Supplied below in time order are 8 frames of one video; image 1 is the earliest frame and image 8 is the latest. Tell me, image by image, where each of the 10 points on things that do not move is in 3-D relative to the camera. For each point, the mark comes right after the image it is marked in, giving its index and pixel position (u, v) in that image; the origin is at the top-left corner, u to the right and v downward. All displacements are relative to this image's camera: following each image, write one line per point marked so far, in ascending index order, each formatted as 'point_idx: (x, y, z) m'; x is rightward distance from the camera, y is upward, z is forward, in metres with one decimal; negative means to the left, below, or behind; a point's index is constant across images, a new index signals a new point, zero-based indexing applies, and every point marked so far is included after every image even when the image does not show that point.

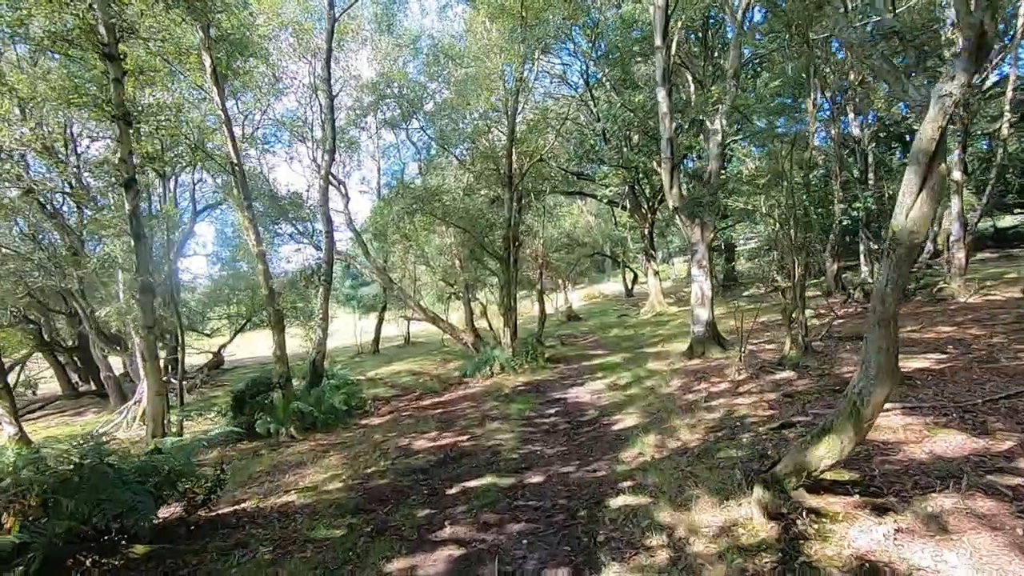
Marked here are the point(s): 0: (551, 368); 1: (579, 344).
0: (+0.9, -1.9, +12.9) m
1: (+2.2, -1.9, +18.1) m
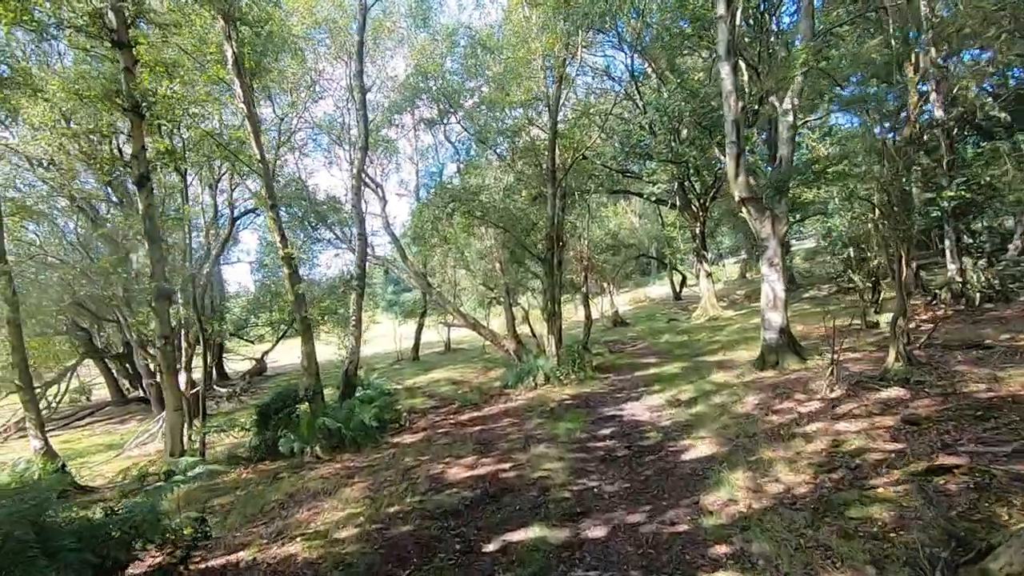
0: (+1.9, -2.0, +11.8) m
1: (+3.6, -2.0, +16.9) m
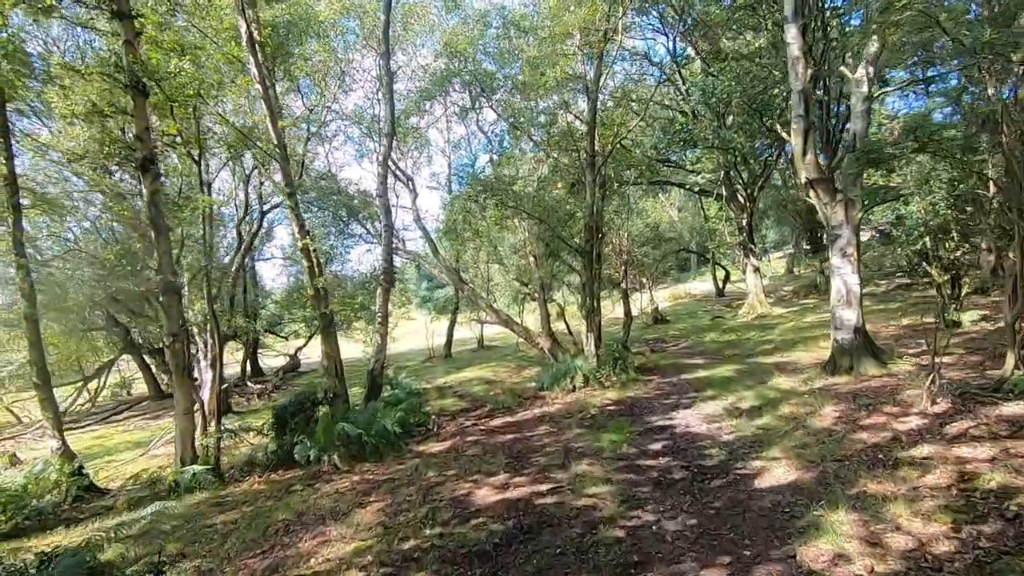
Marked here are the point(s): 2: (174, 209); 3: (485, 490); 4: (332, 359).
0: (+2.6, -1.9, +10.8) m
1: (+4.7, -1.9, +15.8) m
2: (-4.9, +1.1, +7.8) m
3: (-0.3, -1.9, +5.2) m
4: (-2.9, -1.1, +8.7) m
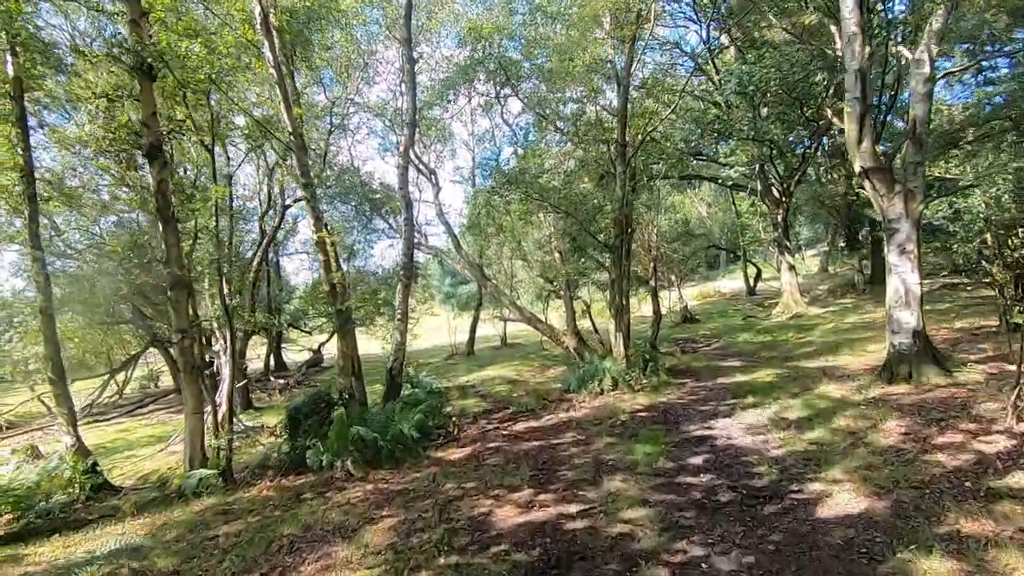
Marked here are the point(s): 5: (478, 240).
0: (+3.1, -1.8, +10.2) m
1: (+5.3, -1.8, +15.0) m
2: (-4.5, +1.2, +7.5) m
3: (0.0, -1.9, +4.7) m
4: (-2.5, -1.1, +8.3) m
5: (-1.2, +1.8, +20.0) m
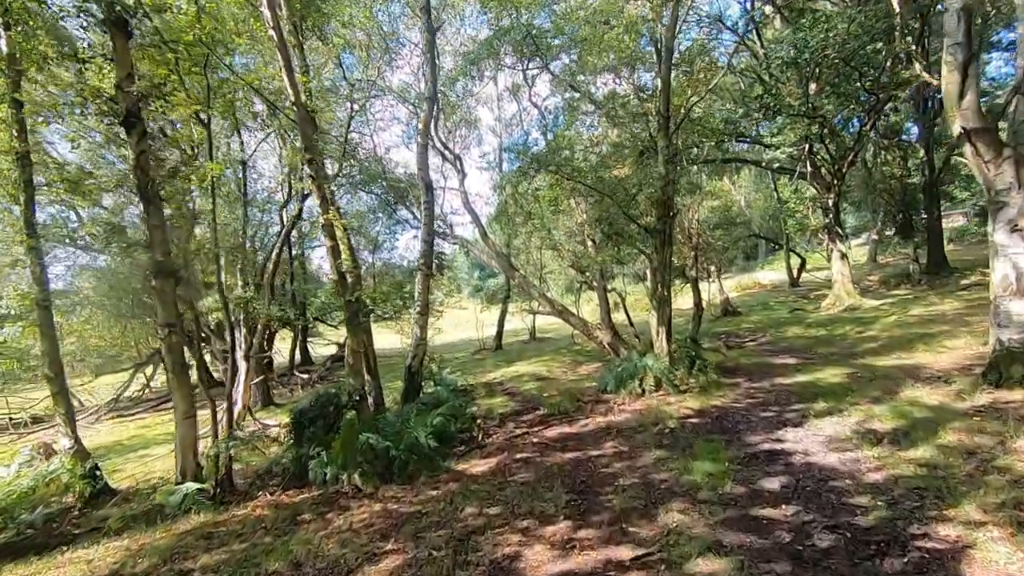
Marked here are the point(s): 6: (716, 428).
0: (+3.6, -1.6, +9.0) m
1: (+6.1, -1.5, +13.8) m
2: (-4.1, +1.3, +6.7) m
3: (+0.2, -1.8, +3.7) m
4: (-2.1, -0.9, +7.4) m
5: (-0.2, +2.0, +19.0) m
6: (+2.5, -1.7, +6.6) m
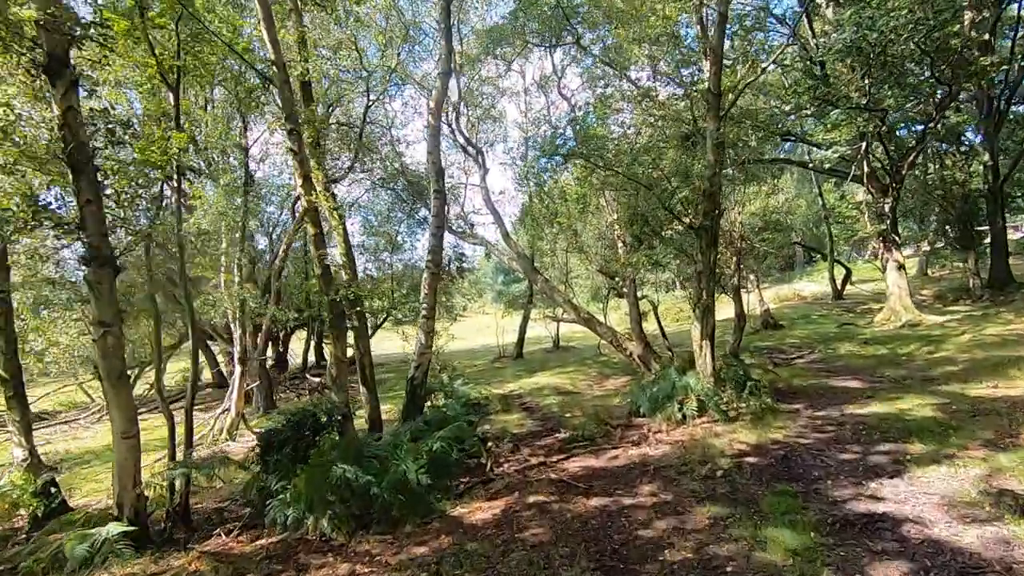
0: (+3.8, -1.7, +7.6) m
1: (+6.5, -1.8, +12.2) m
2: (-3.9, +1.4, +5.6) m
3: (+0.2, -1.8, +2.4) m
4: (-1.9, -0.9, +6.2) m
5: (+0.6, +1.9, +17.7) m
6: (+2.6, -1.8, +5.2) m
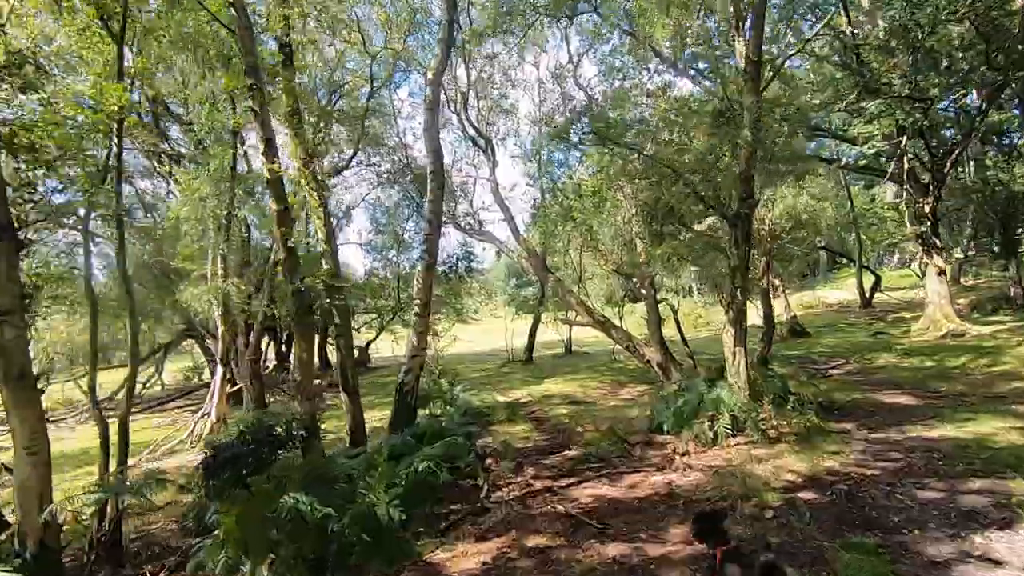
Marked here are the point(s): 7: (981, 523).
0: (+3.9, -1.7, +6.4) m
1: (+6.7, -1.8, +11.0) m
2: (-3.9, +1.6, +4.7) m
3: (+0.1, -1.6, +1.3) m
4: (-1.9, -0.8, +5.2) m
5: (+0.9, +1.9, +16.7) m
6: (+2.6, -1.7, +4.1) m
7: (+3.3, -1.6, +3.8) m
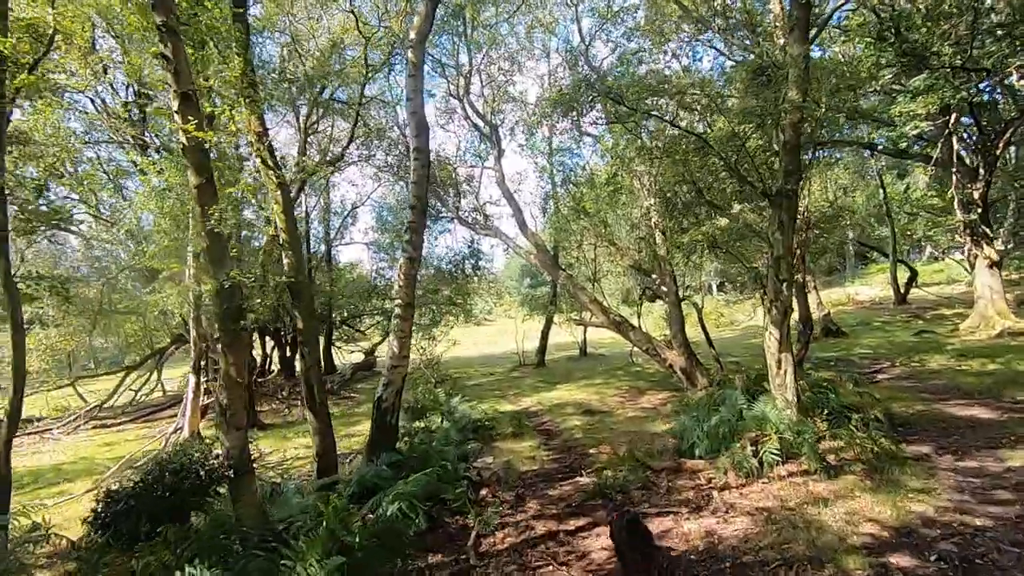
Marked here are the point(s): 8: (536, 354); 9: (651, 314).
0: (+3.8, -1.7, +5.1) m
1: (+6.8, -1.7, +9.6) m
2: (-4.0, +1.6, +3.6) m
3: (-0.1, -1.6, +0.2) m
4: (-2.0, -0.8, +4.1) m
5: (+1.2, +1.9, +15.5) m
6: (+2.5, -1.6, +2.8) m
7: (+3.2, -1.6, +2.5) m
8: (+0.8, -2.2, +18.6) m
9: (+4.6, -0.8, +17.7) m
